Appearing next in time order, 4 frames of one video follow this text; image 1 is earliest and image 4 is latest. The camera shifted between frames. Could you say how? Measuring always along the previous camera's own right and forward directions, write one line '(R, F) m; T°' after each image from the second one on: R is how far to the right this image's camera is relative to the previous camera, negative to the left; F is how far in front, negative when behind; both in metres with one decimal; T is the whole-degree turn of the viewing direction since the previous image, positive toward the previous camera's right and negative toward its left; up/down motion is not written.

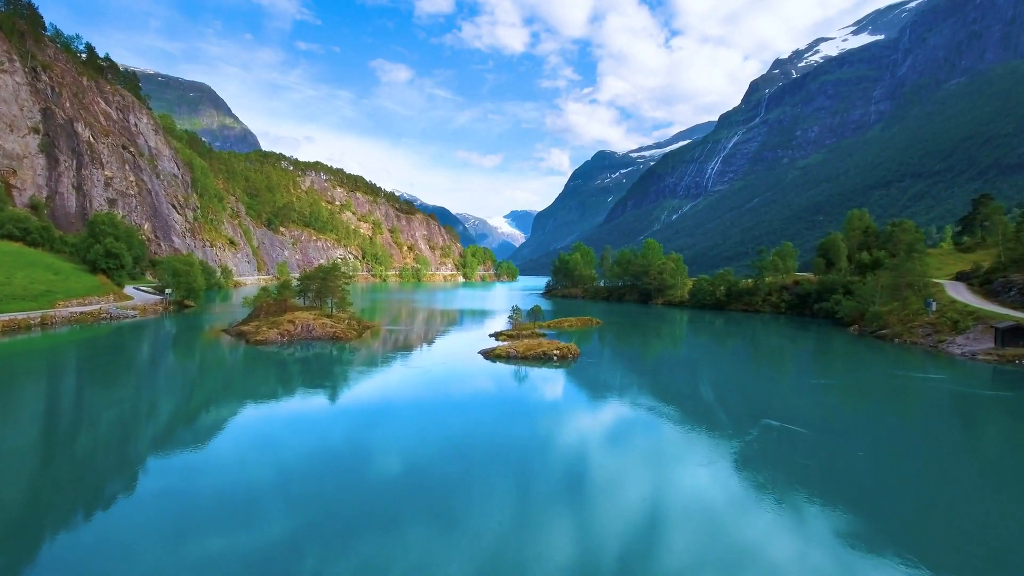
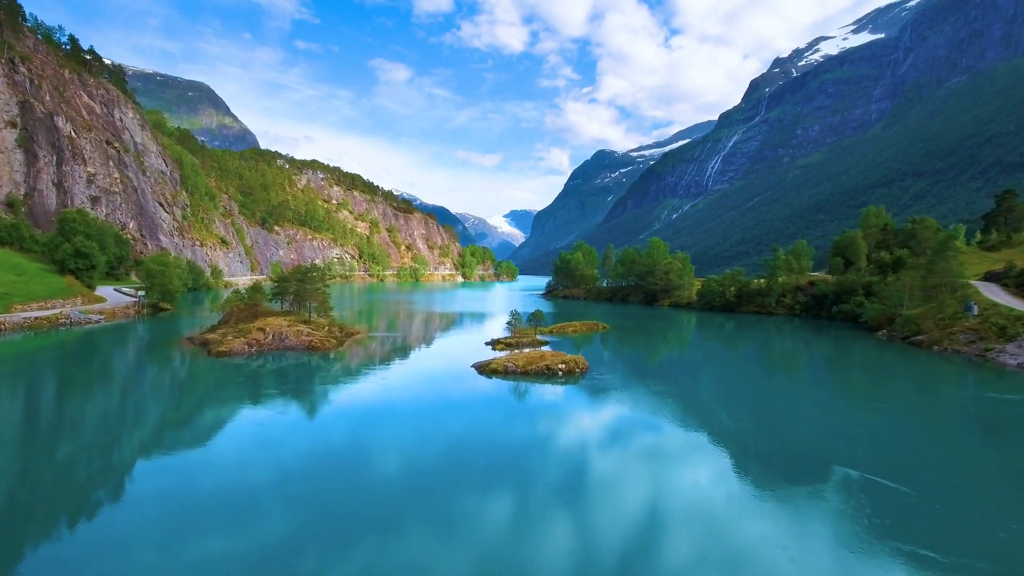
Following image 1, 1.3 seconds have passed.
(0.0, +1.0) m; 0°
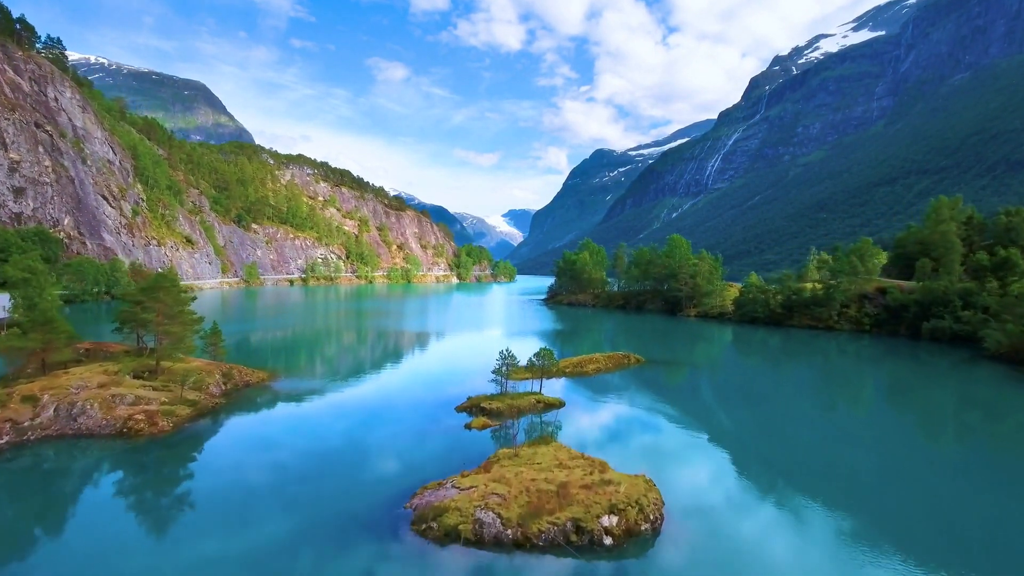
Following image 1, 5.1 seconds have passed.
(0.0, +3.4) m; 0°
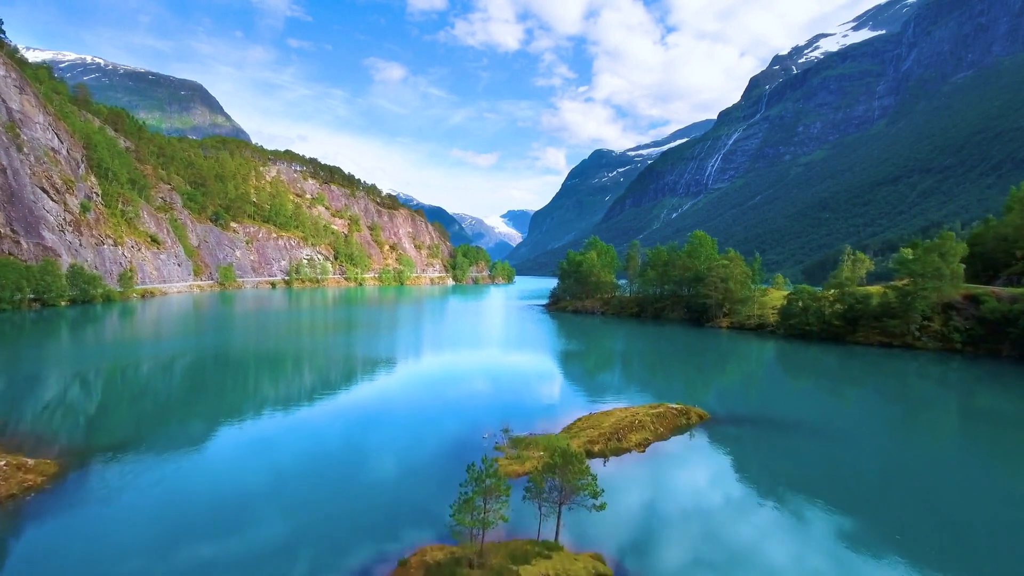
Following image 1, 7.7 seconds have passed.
(0.0, +2.8) m; 0°
